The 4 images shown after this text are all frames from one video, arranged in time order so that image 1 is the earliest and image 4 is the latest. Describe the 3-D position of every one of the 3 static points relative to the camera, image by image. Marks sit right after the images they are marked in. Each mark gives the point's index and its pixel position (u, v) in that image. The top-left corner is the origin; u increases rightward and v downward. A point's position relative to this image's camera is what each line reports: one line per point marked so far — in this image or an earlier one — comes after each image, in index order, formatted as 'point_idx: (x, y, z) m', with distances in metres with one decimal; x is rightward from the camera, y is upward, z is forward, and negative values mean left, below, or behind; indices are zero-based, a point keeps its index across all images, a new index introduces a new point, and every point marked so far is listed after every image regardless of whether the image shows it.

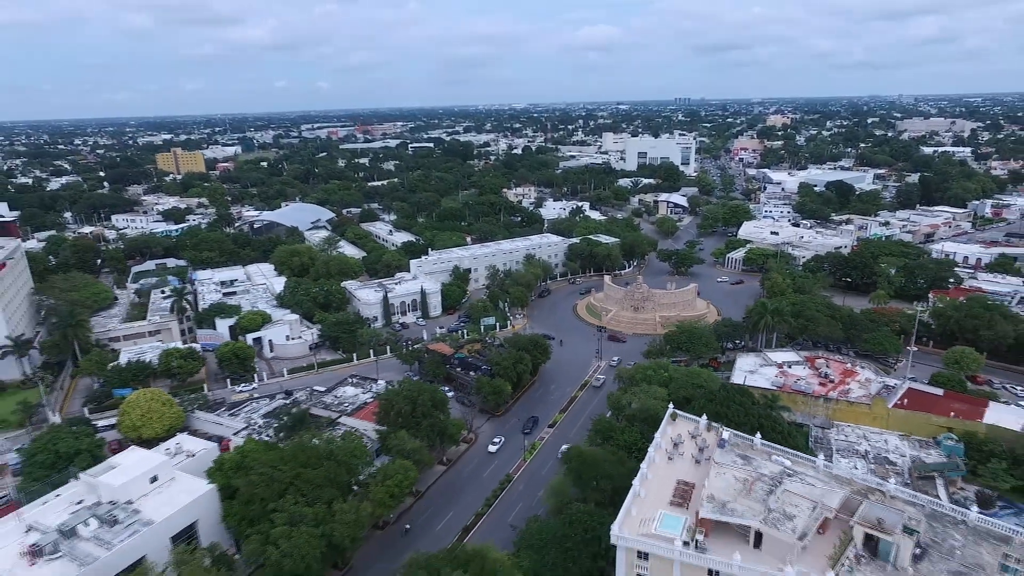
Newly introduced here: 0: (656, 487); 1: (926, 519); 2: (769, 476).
0: (+4.4, -6.0, +19.1) m
1: (+11.4, -6.3, +17.2) m
2: (+7.6, -5.6, +18.7) m
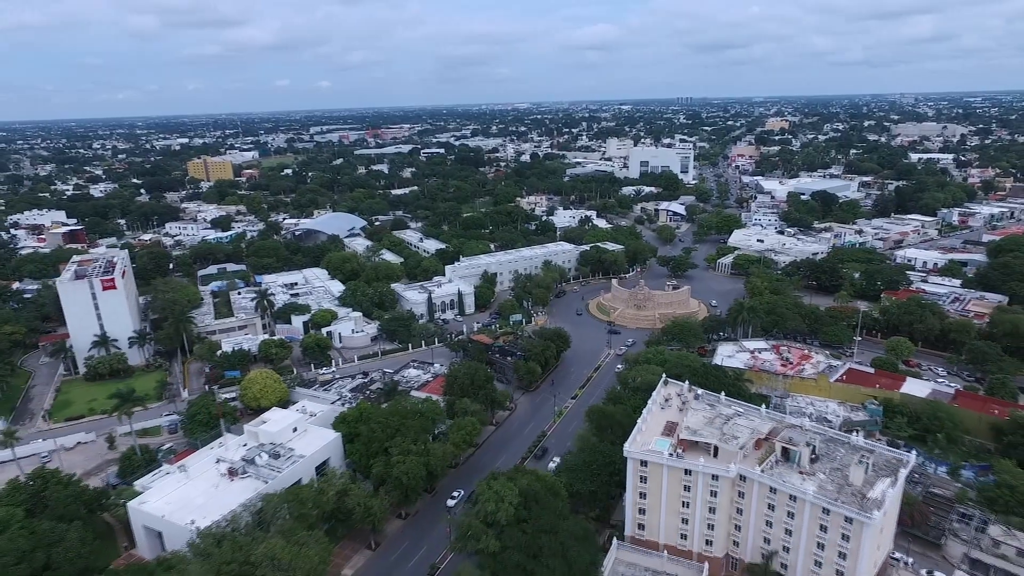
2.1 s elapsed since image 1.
0: (+6.5, -6.3, +28.8) m
1: (+13.4, -6.6, +26.9) m
2: (+9.7, -5.8, +28.4) m
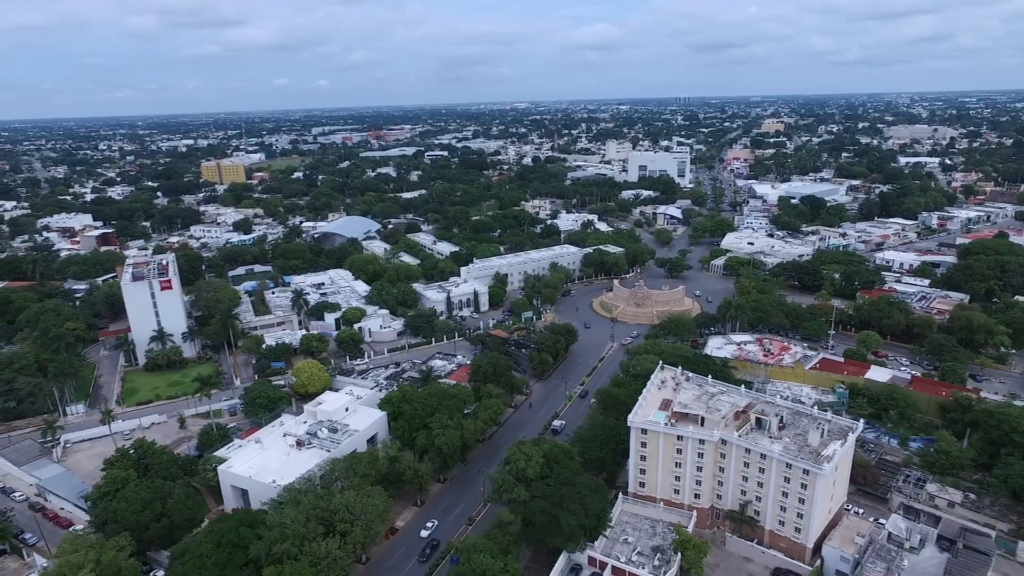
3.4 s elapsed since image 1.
0: (+7.7, -6.3, +34.8) m
1: (+14.7, -6.6, +33.0) m
2: (+11.0, -5.9, +34.4) m
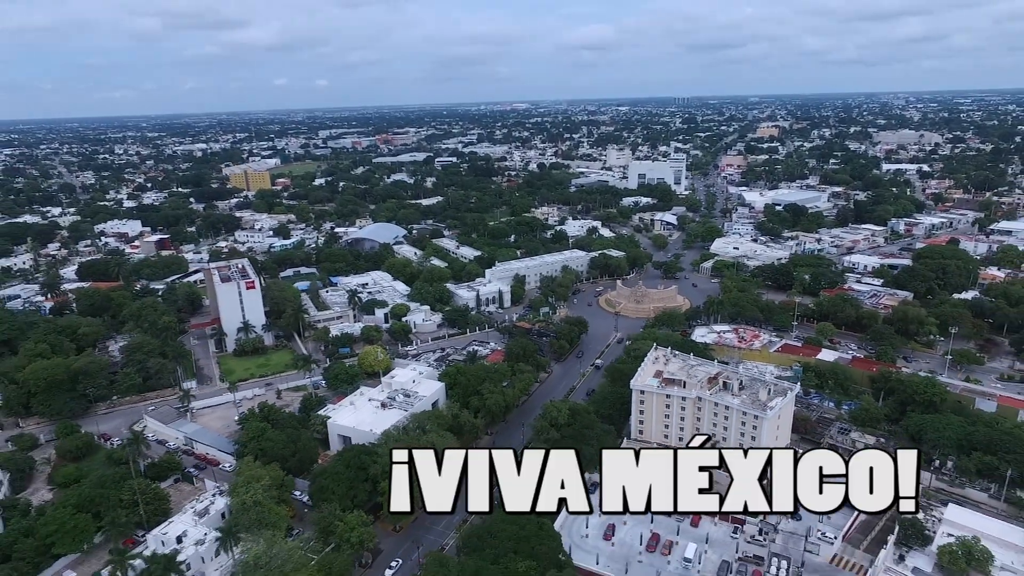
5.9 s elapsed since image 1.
0: (+10.1, -6.3, +46.9) m
1: (+17.1, -6.6, +45.0) m
2: (+13.4, -5.9, +46.5) m
